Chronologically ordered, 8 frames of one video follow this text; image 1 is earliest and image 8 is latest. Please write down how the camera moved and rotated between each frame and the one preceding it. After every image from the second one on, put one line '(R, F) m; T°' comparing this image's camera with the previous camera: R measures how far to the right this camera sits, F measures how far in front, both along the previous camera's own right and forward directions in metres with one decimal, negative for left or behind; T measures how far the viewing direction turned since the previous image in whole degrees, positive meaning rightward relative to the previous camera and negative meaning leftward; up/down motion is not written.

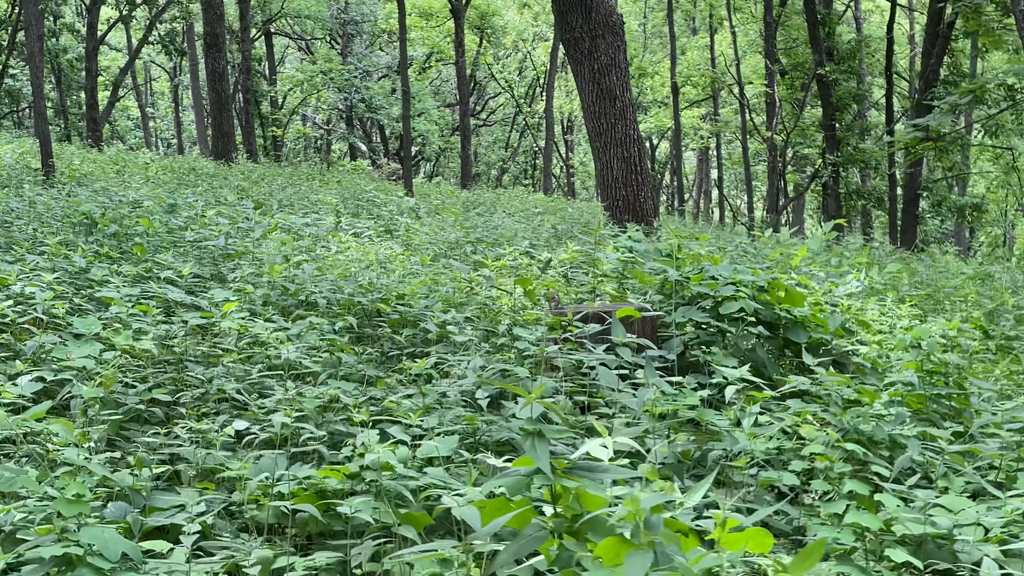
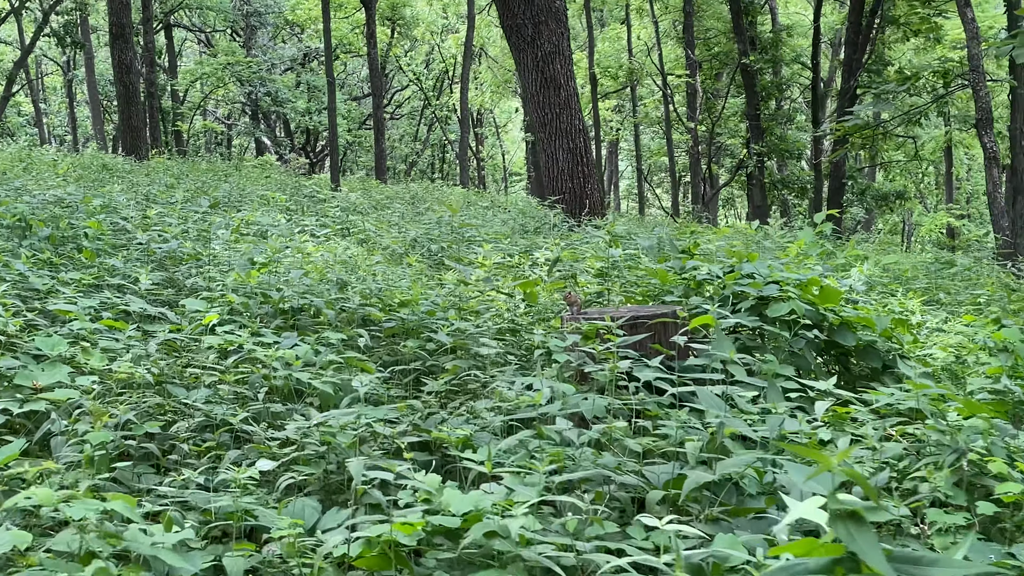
(-0.4, +0.5) m; +5°
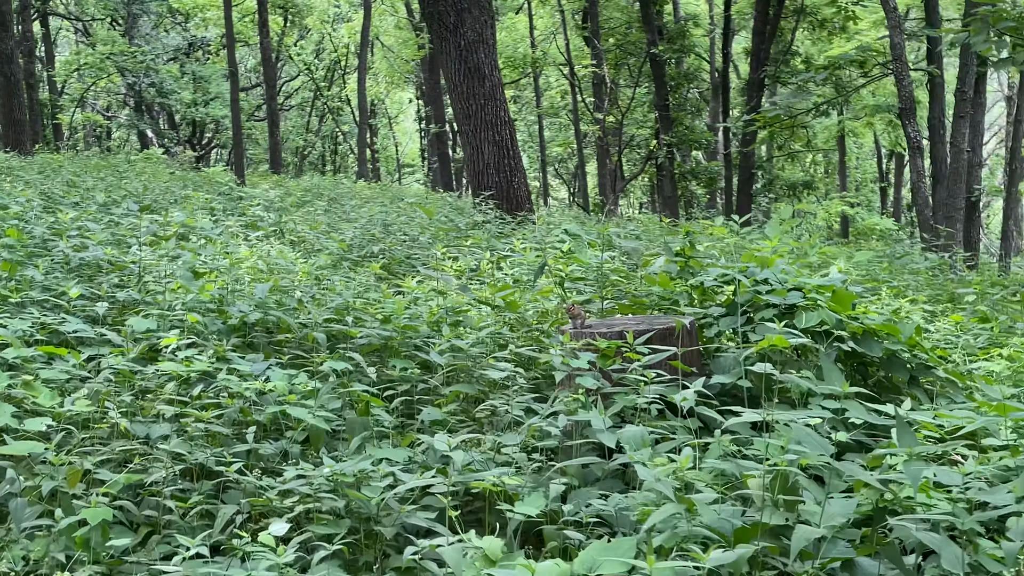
(-0.3, +0.5) m; +5°
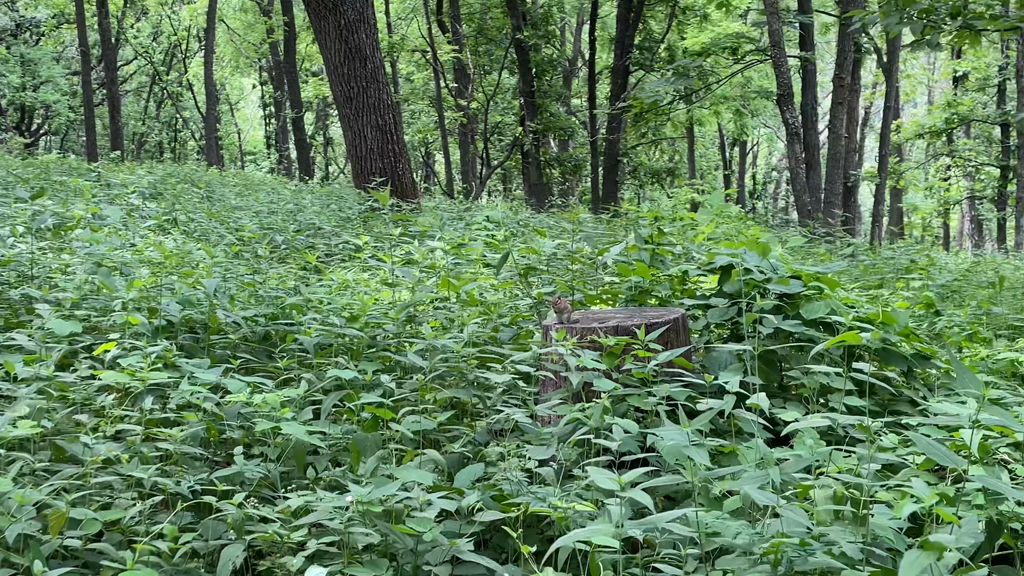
(-0.4, +0.4) m; +8°
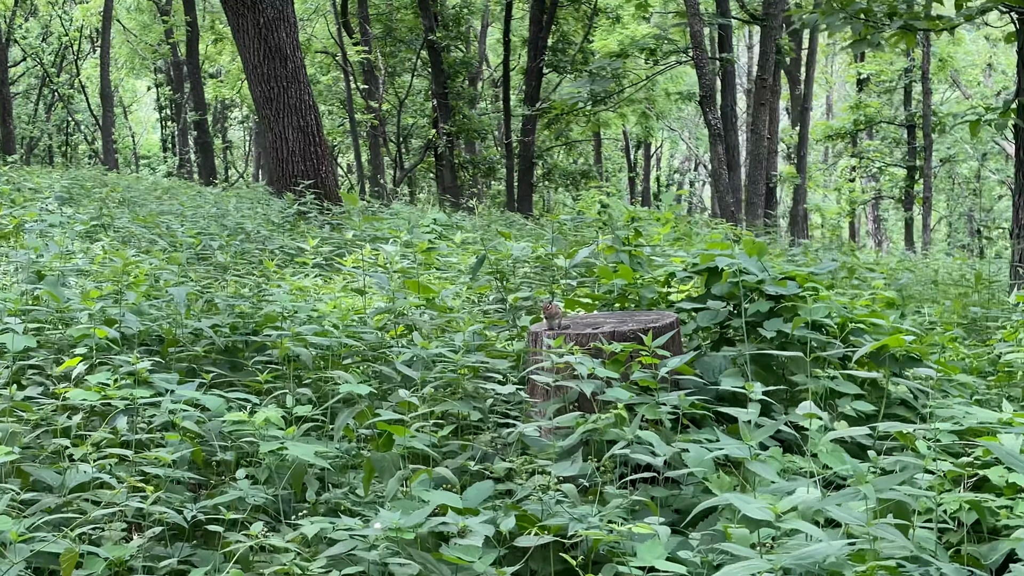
(-0.2, +0.2) m; +5°
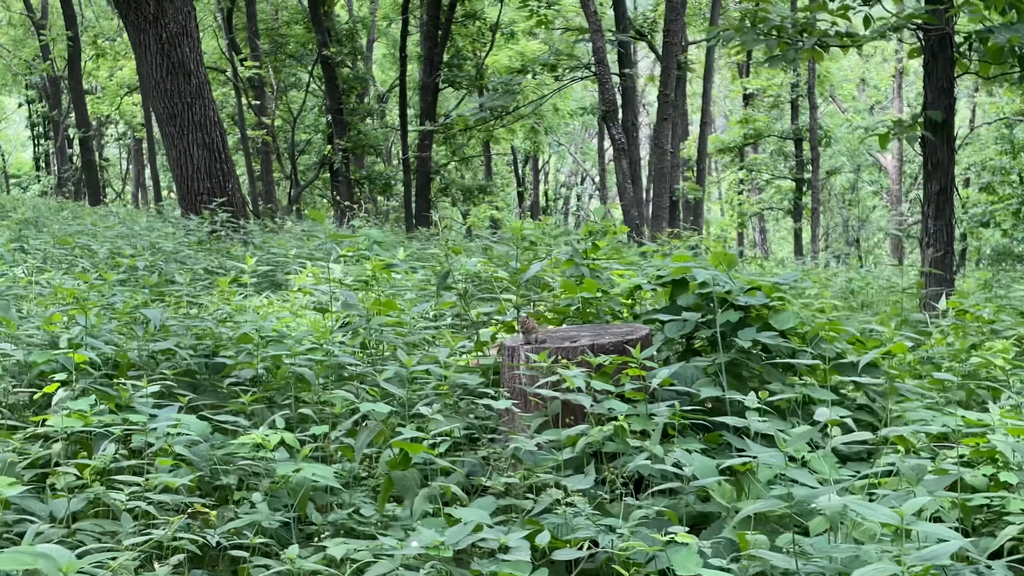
(-0.3, 0.0) m; +6°
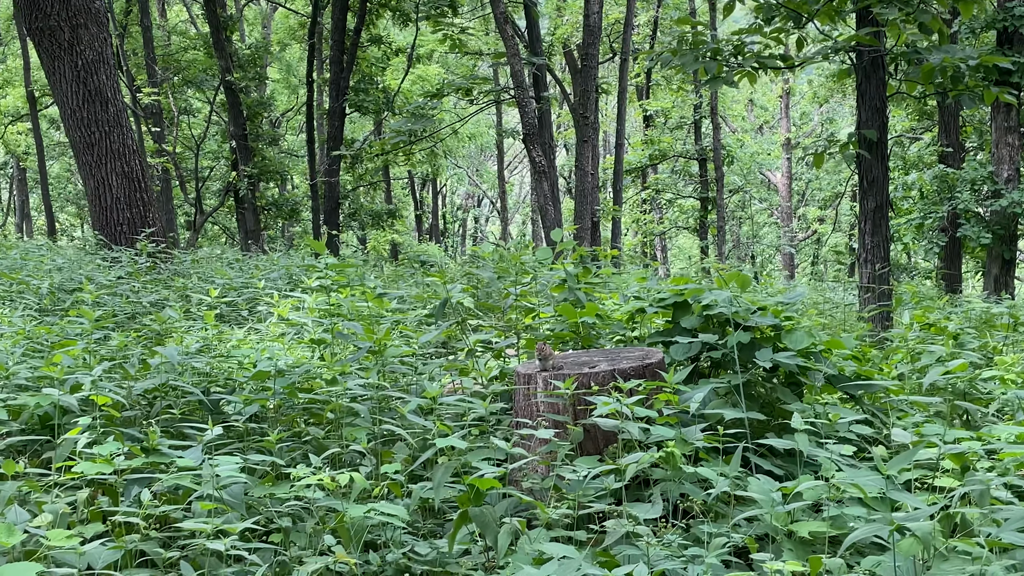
(-0.3, +0.1) m; +5°
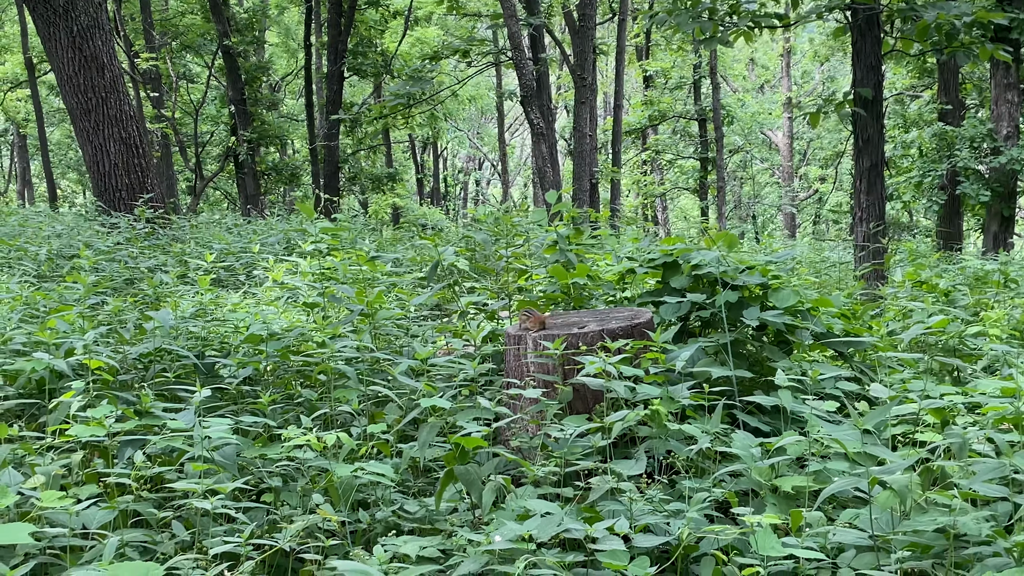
(0.0, 0.0) m; 0°
